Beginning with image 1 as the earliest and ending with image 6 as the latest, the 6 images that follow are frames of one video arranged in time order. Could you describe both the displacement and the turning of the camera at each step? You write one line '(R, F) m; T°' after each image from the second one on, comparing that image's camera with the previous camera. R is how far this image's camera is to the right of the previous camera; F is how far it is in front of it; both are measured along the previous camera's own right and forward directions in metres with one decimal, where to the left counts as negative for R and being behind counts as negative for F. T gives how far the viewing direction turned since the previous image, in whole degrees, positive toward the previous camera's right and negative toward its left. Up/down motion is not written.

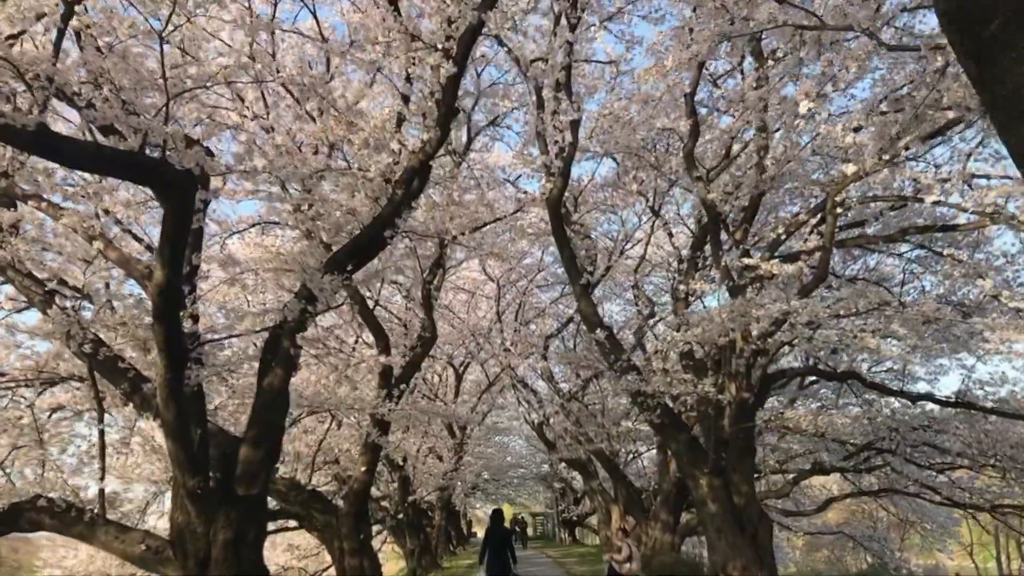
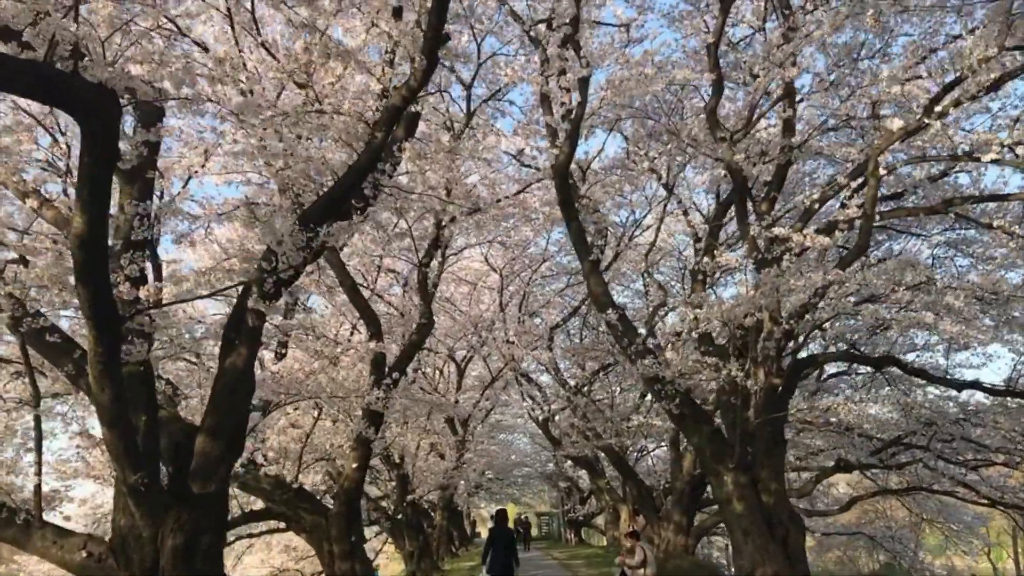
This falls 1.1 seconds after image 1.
(0.0, +0.9) m; 0°
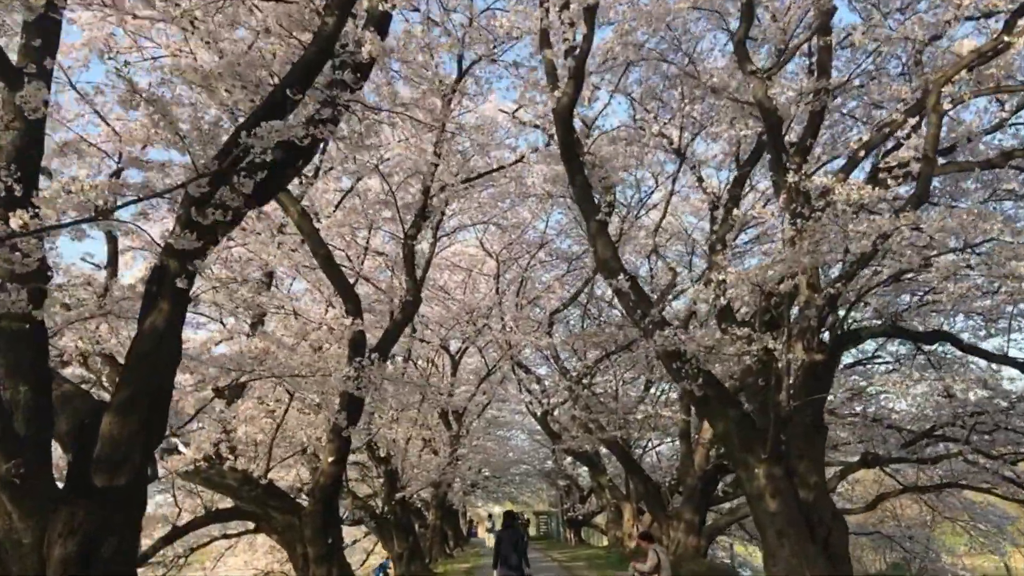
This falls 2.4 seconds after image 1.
(0.0, +1.1) m; 0°
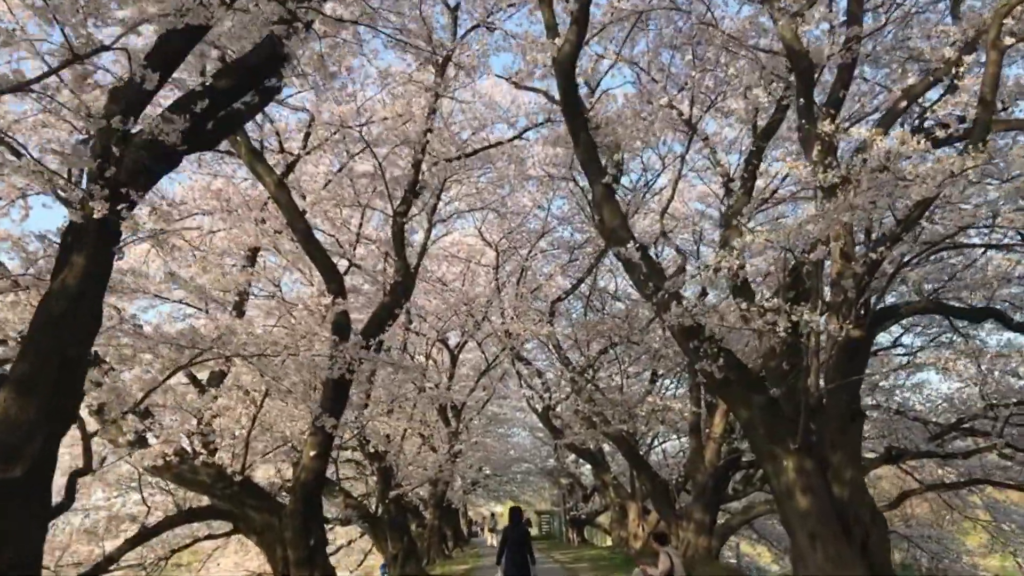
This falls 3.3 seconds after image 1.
(0.0, +0.8) m; 0°
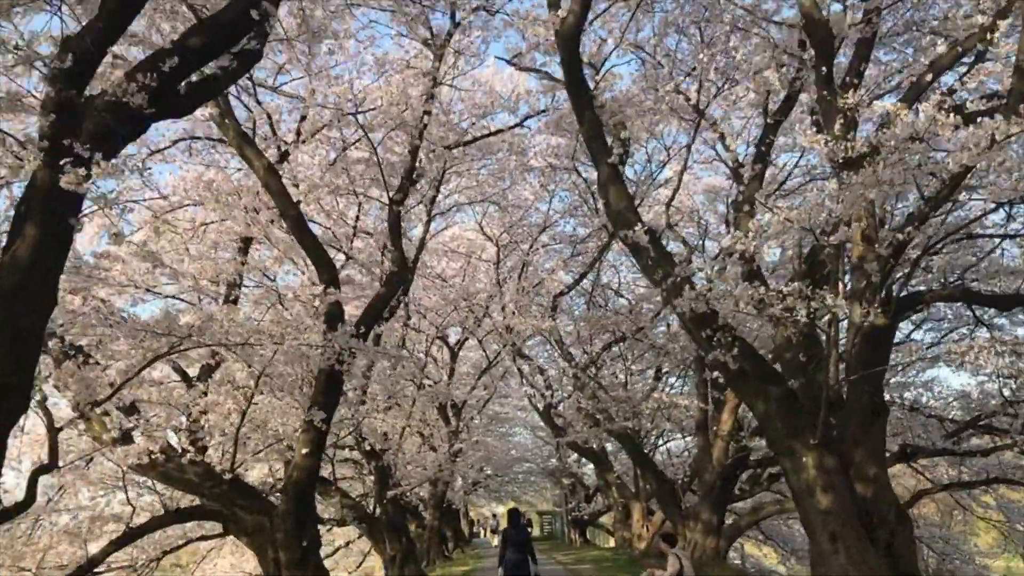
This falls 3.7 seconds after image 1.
(0.0, +0.4) m; 0°
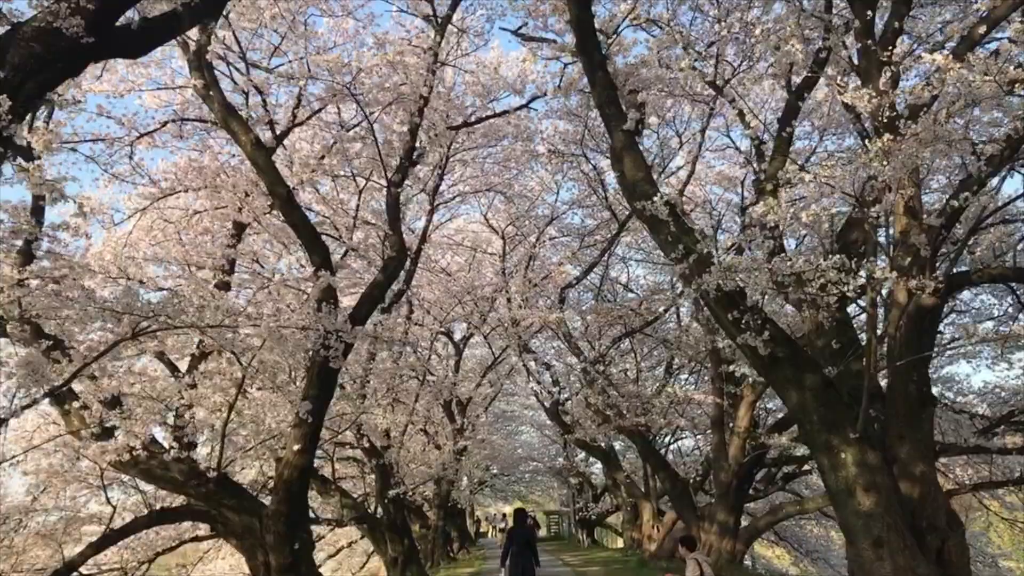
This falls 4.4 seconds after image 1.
(0.0, +0.5) m; 0°
